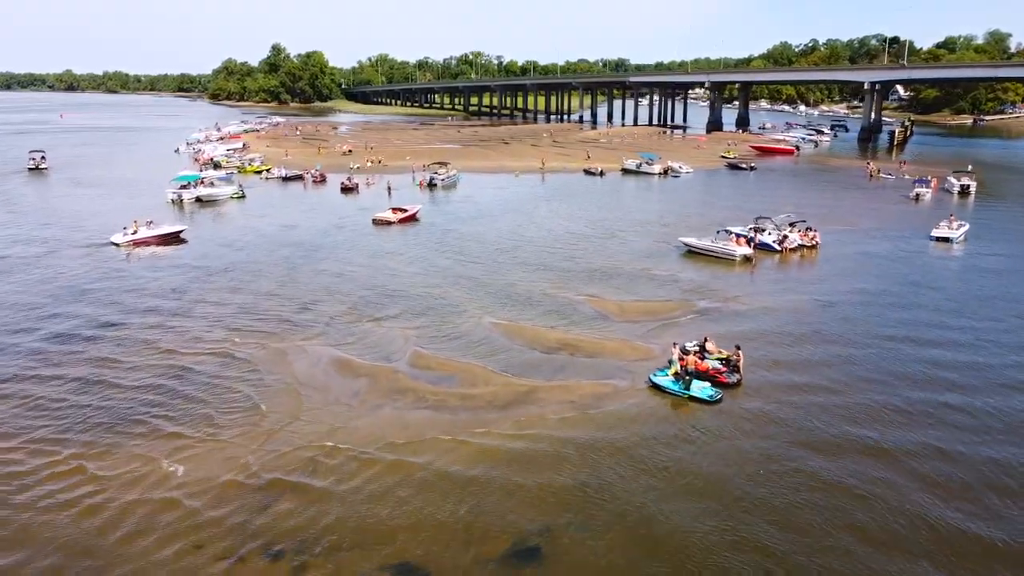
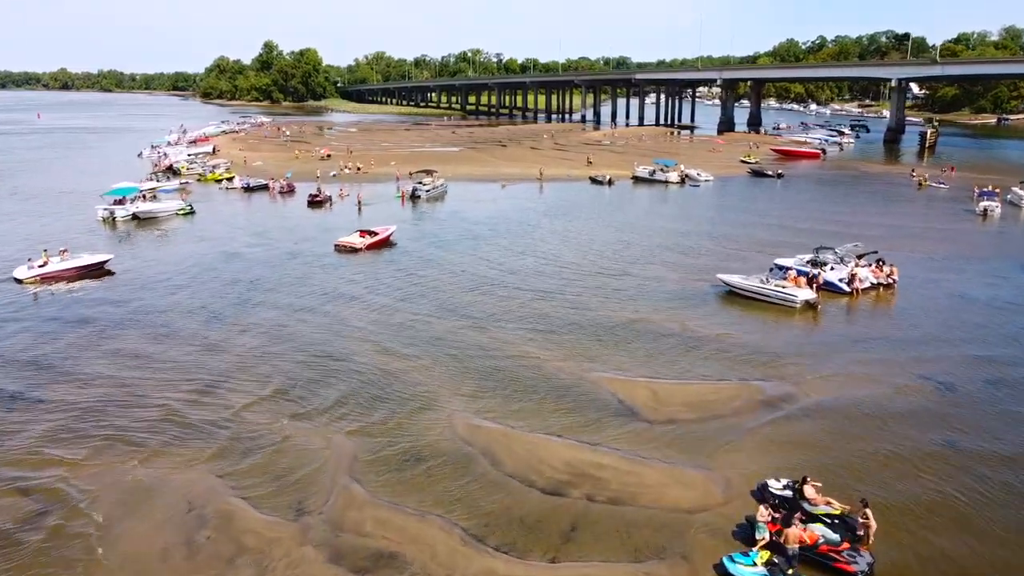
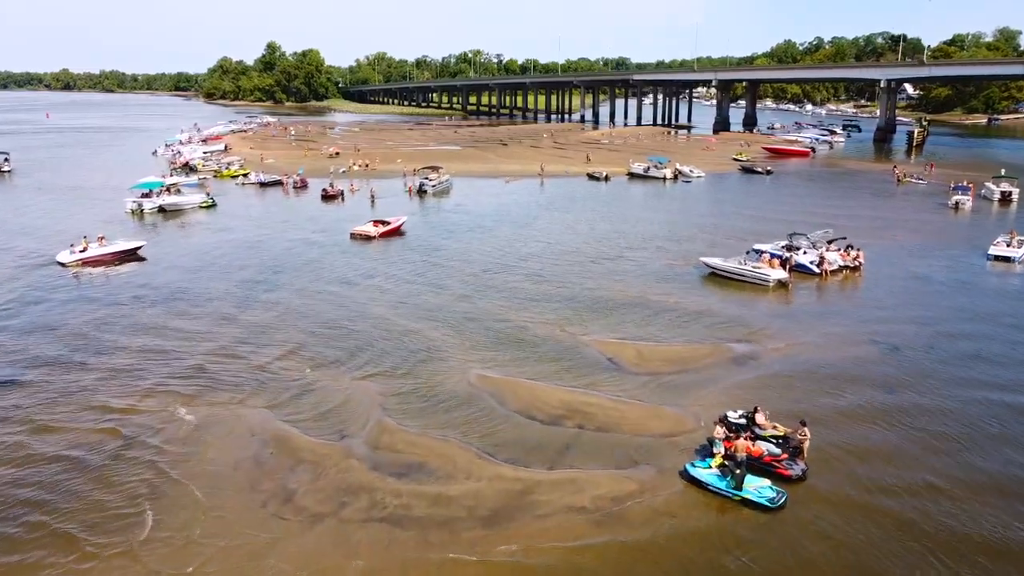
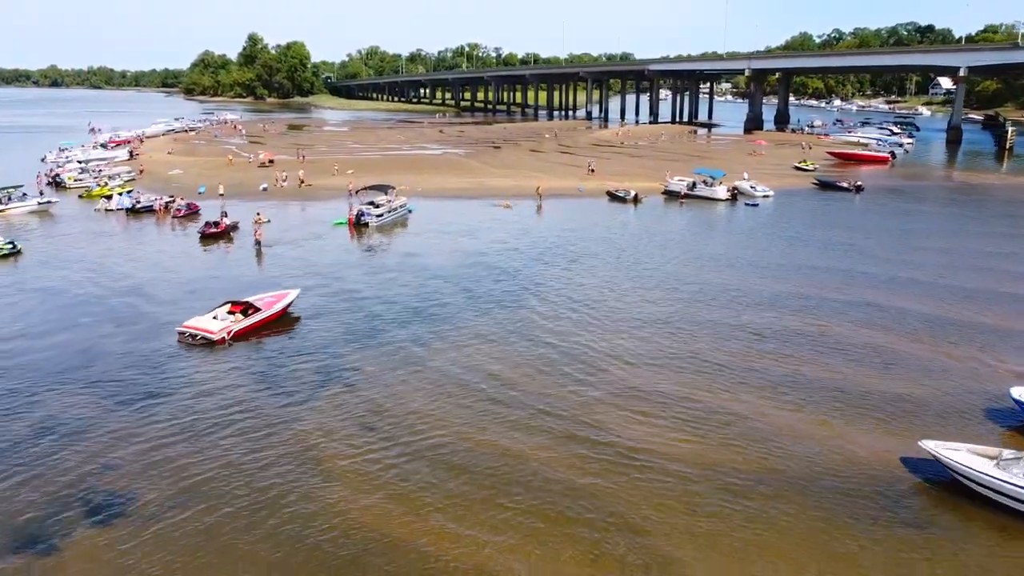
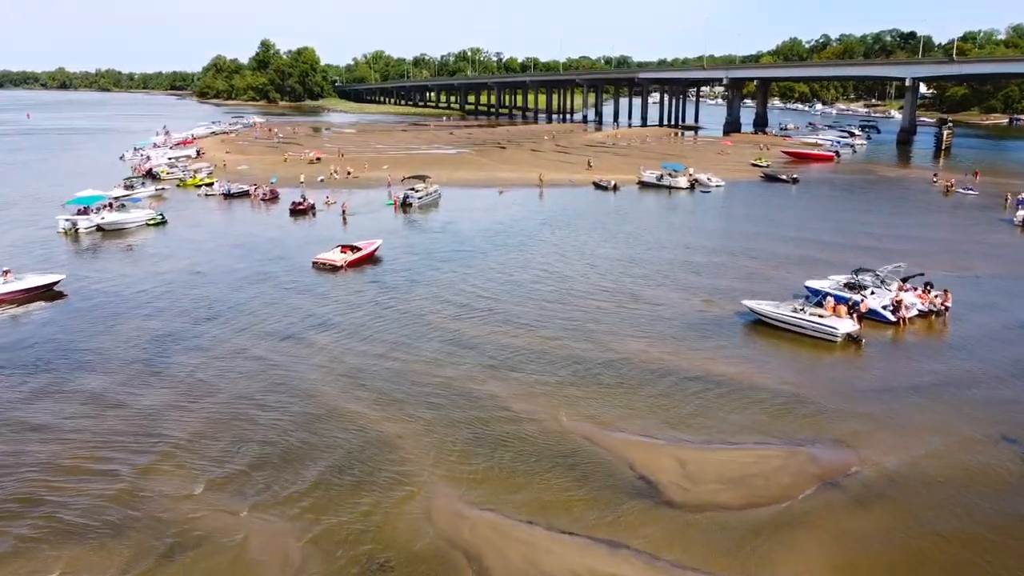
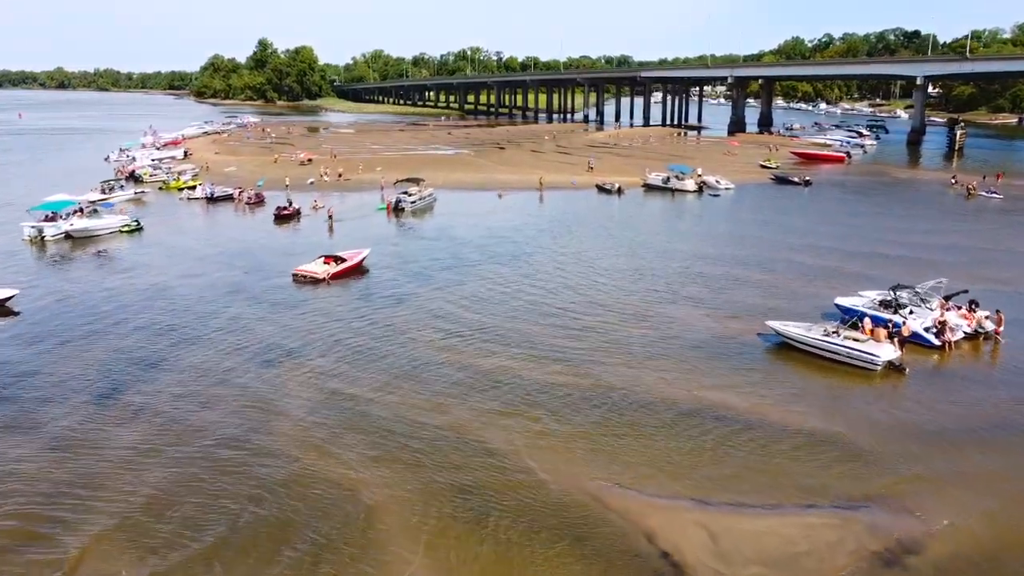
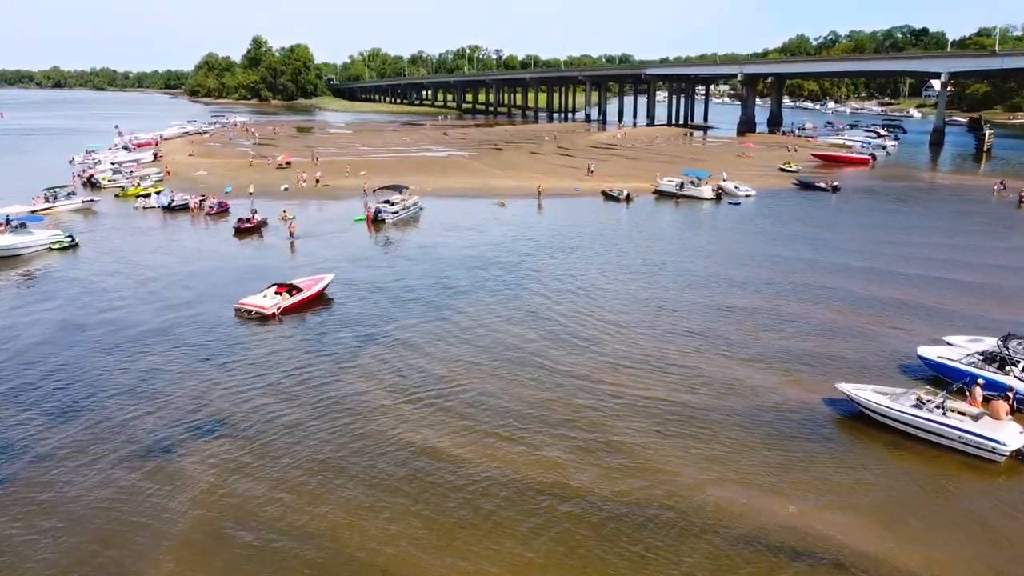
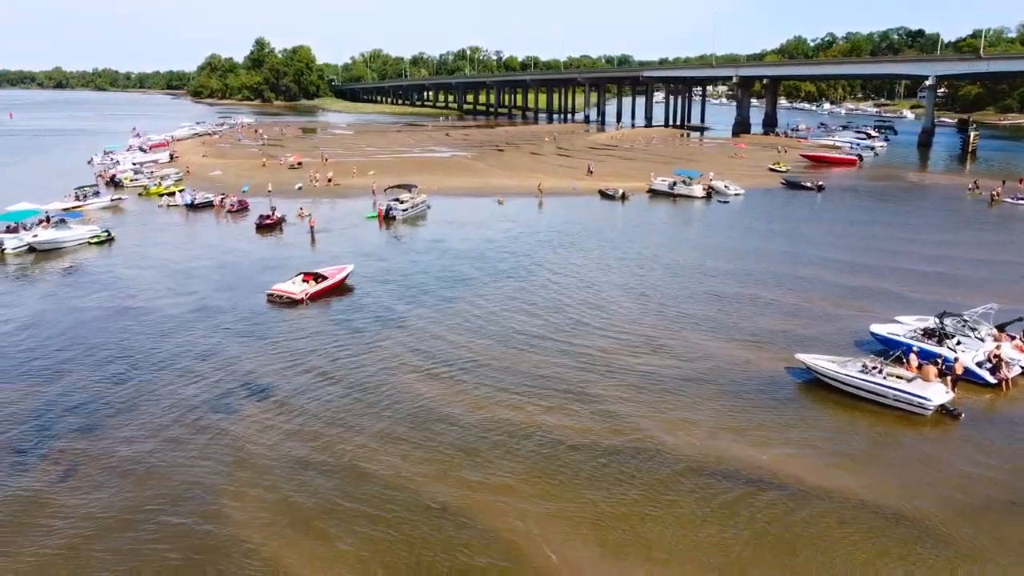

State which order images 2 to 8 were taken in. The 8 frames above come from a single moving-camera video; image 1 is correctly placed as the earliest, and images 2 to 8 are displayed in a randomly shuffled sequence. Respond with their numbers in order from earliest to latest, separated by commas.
3, 2, 5, 6, 8, 7, 4
